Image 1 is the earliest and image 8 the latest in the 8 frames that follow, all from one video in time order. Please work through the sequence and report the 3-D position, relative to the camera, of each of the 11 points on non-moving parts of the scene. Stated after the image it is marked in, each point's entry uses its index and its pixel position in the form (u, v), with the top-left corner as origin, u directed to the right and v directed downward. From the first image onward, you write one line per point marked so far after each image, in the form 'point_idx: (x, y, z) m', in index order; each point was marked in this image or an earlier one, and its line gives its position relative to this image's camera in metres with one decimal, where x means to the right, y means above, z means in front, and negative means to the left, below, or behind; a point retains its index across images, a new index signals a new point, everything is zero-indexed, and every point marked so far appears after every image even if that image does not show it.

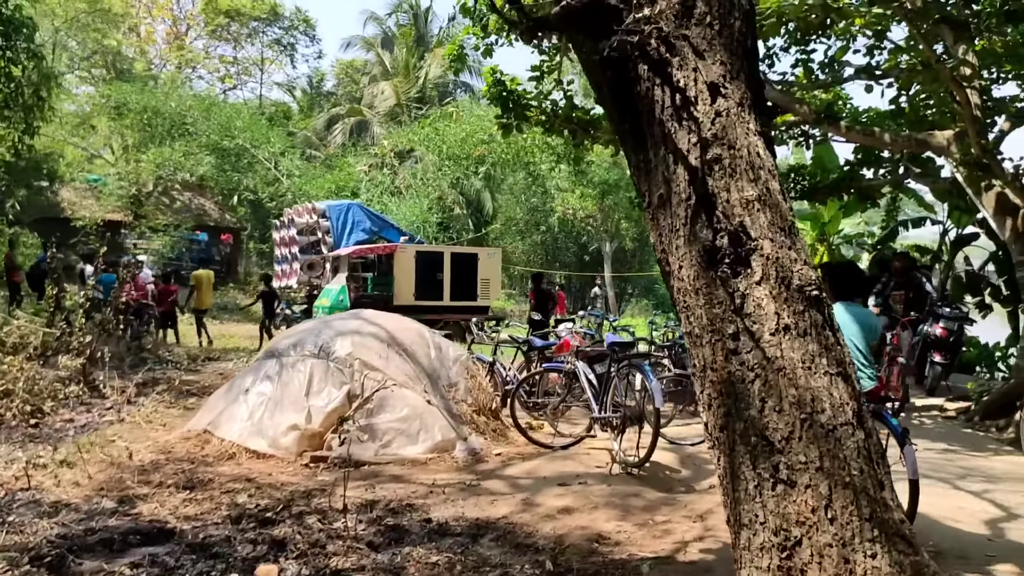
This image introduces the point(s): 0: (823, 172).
0: (+4.5, +1.7, +13.0) m
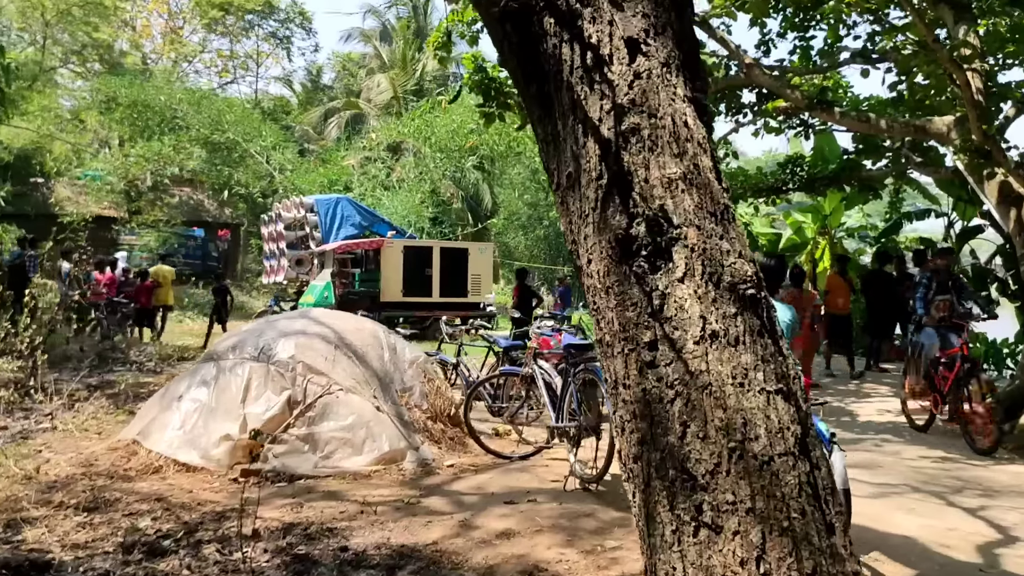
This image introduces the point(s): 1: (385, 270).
0: (+4.3, +1.7, +12.5) m
1: (-2.0, +0.3, +14.6) m
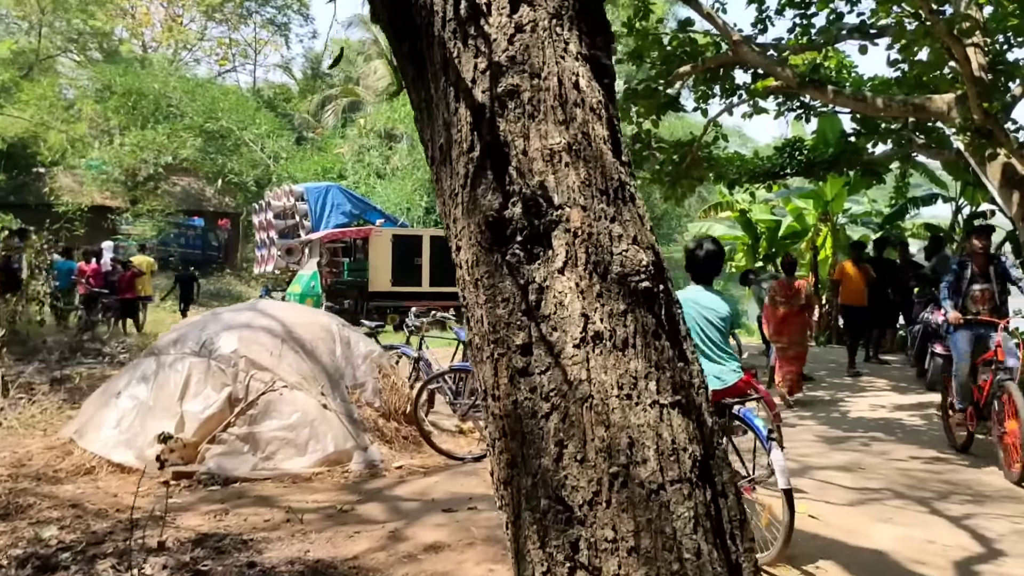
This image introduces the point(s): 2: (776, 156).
0: (+4.1, +1.9, +12.1) m
1: (-2.2, +0.5, +14.3) m
2: (+3.5, +1.8, +12.2) m
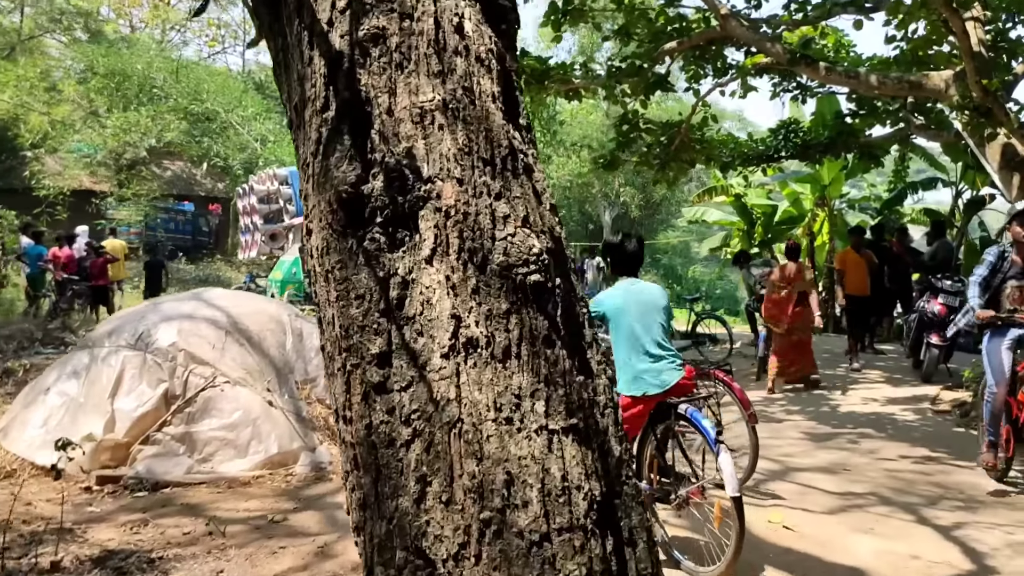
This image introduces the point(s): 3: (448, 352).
0: (+3.9, +2.1, +11.7) m
1: (-2.4, +0.7, +13.9) m
2: (+3.3, +2.0, +11.8) m
3: (-0.1, -0.1, +1.3) m
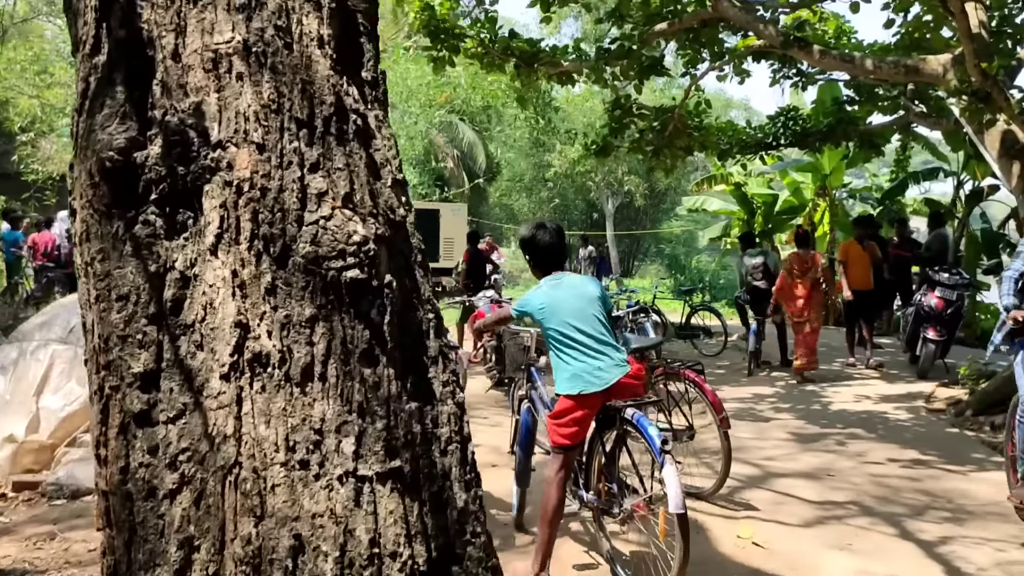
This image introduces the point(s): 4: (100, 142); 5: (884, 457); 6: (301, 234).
0: (+3.8, +2.1, +11.3) m
1: (-2.5, +0.9, +13.6) m
2: (+3.2, +2.1, +11.4) m
3: (-0.3, -0.1, +1.0) m
4: (-0.5, +0.2, +1.1) m
5: (+2.1, -1.0, +5.1) m
6: (-0.2, +0.1, +1.1) m
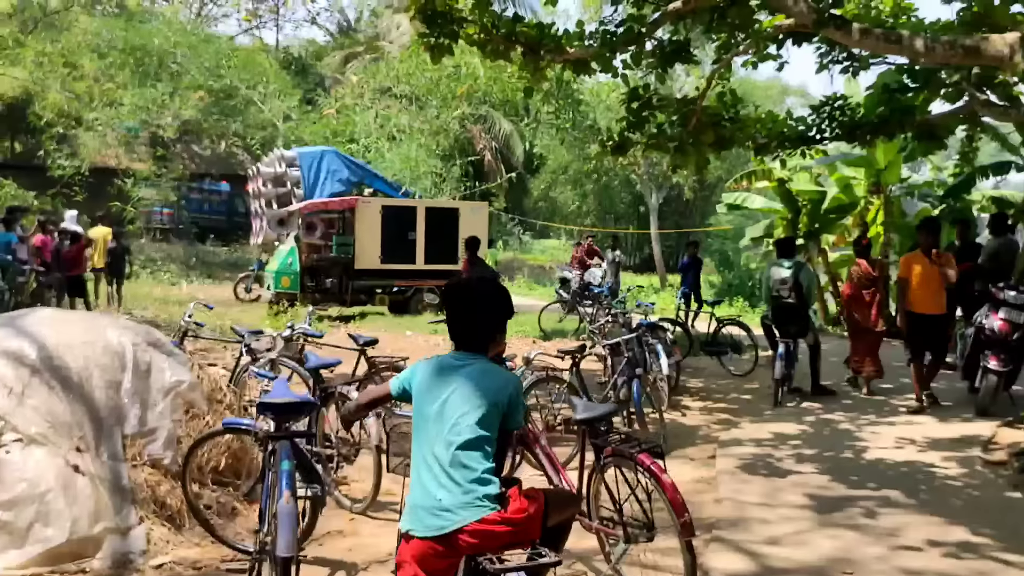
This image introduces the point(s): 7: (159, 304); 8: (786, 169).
0: (+4.0, +2.0, +10.1) m
1: (-2.1, +0.8, +12.8) m
2: (+3.4, +2.0, +10.3) m
3: (-0.8, -0.3, +0.2) m
4: (-1.0, 0.0, +0.3) m
5: (+1.9, -1.1, +4.1) m
6: (-0.7, -0.1, +0.2) m
7: (-5.5, -0.2, +14.2) m
8: (+3.9, +1.7, +13.0) m
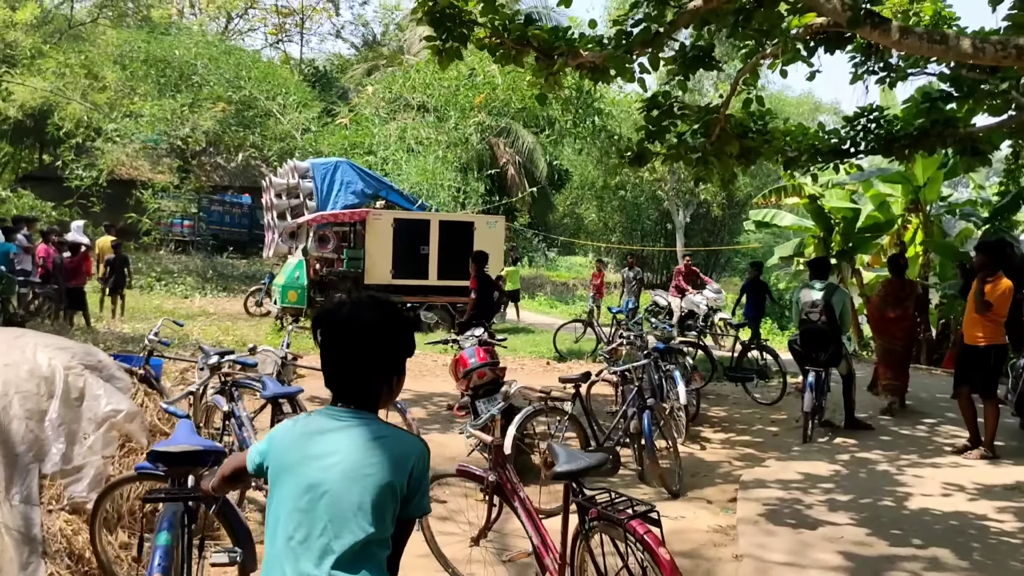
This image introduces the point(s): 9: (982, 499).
0: (+4.1, +1.8, +9.5) m
1: (-1.9, +0.6, +12.4) m
2: (+3.6, +1.7, +9.7) m
3: (-1.0, -0.3, -0.4) m
4: (-1.2, 0.0, -0.2) m
5: (+1.8, -1.2, +3.4) m
6: (-0.9, -0.1, -0.3) m
7: (-5.3, -0.4, +13.8) m
8: (+4.2, +1.4, +12.4) m
9: (+2.6, -1.2, +5.1) m
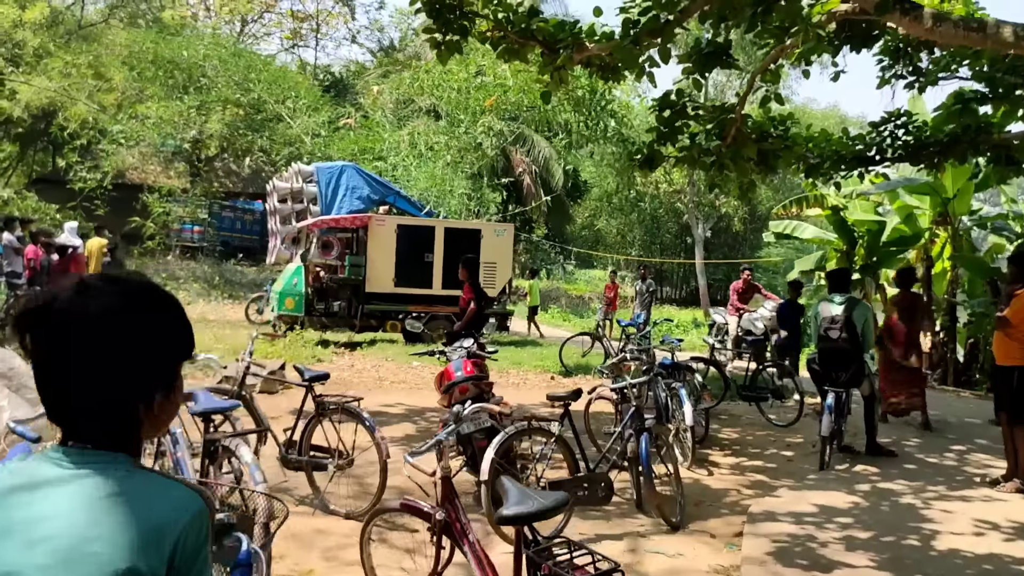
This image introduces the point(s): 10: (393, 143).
0: (+4.2, +1.6, +8.9) m
1: (-1.8, +0.5, +11.9) m
2: (+3.6, +1.6, +9.1) m
3: (-1.2, -0.2, -0.8) m
4: (-1.4, 0.0, -0.7) m
5: (+1.6, -1.3, +2.9) m
6: (-1.1, -0.1, -0.8) m
7: (-5.2, -0.5, +13.4) m
8: (+4.3, +1.2, +11.8) m
9: (+2.5, -1.2, +4.5) m
10: (-2.3, +2.8, +17.3) m
